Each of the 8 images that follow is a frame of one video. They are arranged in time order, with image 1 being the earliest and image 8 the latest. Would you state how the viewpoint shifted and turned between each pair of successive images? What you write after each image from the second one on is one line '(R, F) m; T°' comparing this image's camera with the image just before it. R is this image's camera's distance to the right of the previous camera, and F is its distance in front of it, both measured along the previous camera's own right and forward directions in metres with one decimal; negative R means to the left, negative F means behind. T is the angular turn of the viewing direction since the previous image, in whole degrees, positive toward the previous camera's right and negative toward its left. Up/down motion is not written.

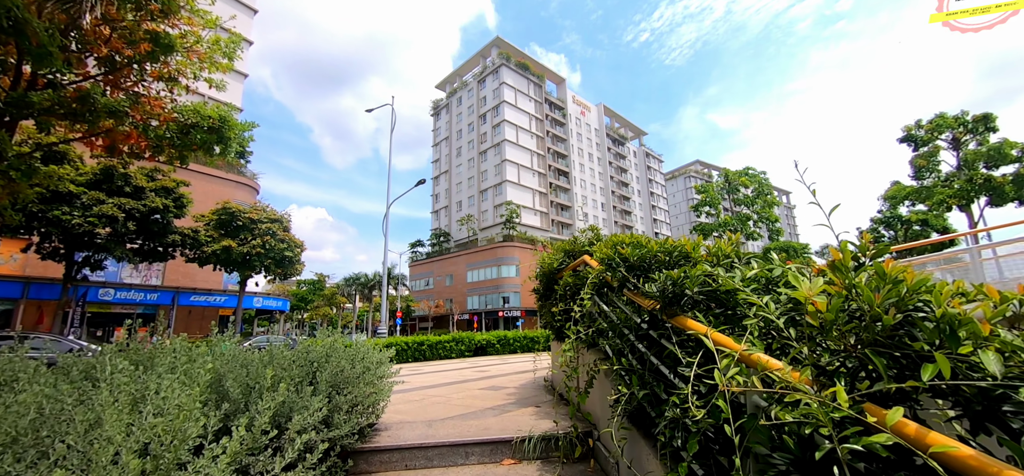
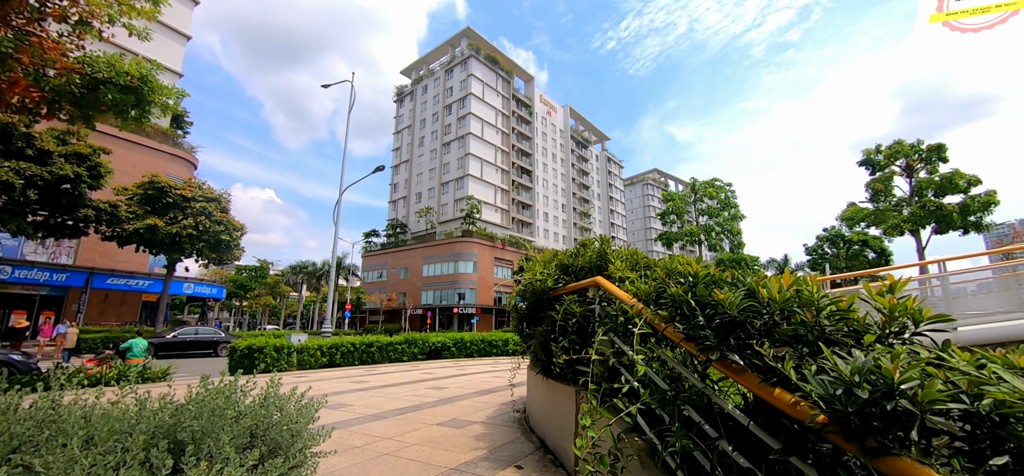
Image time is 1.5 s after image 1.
(-0.2, +0.9) m; +6°
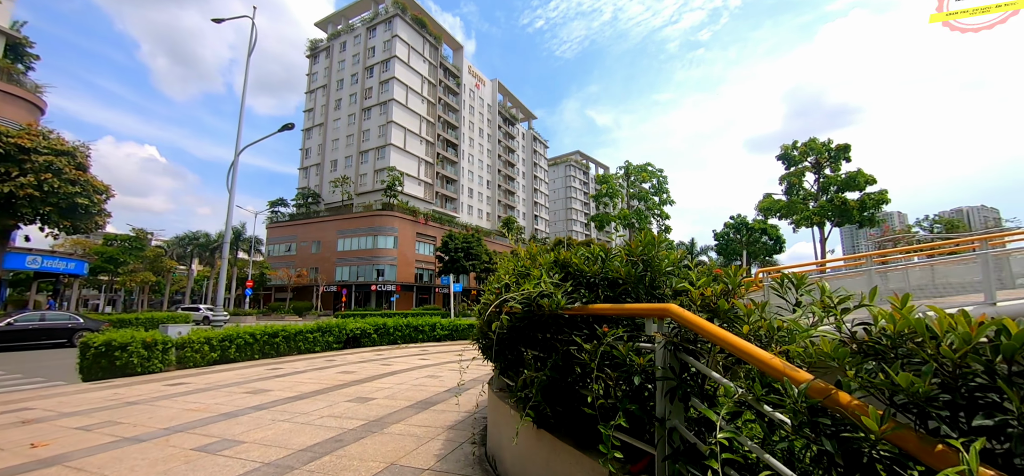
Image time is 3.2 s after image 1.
(-0.3, +1.1) m; +11°
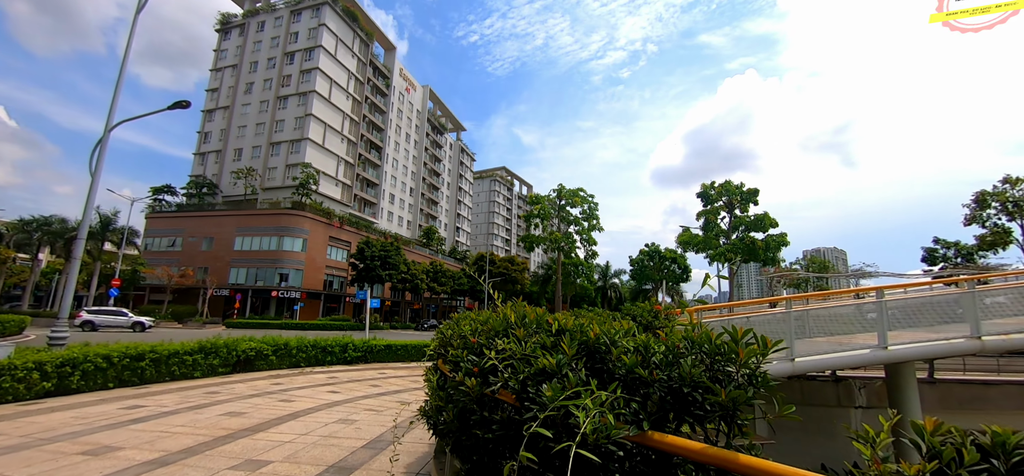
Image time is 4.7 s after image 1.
(-0.4, +0.8) m; +11°
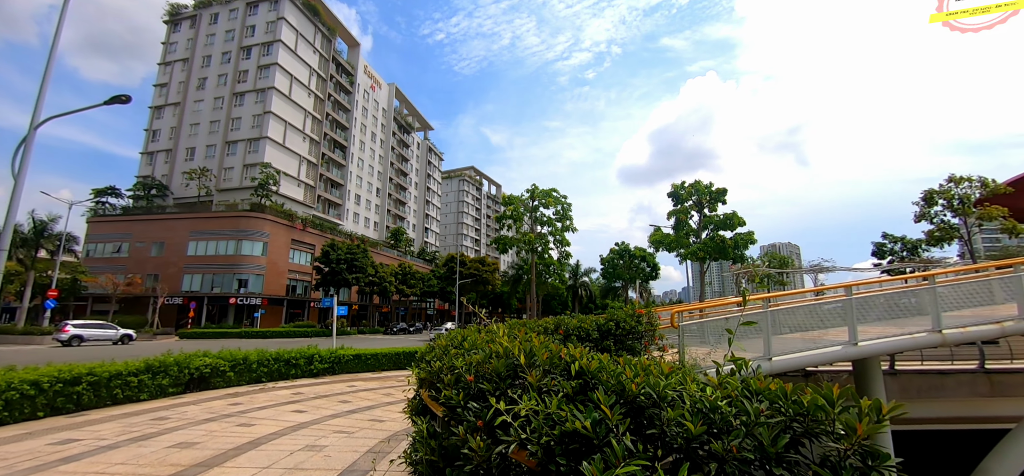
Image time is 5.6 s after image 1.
(-0.2, +0.4) m; +4°
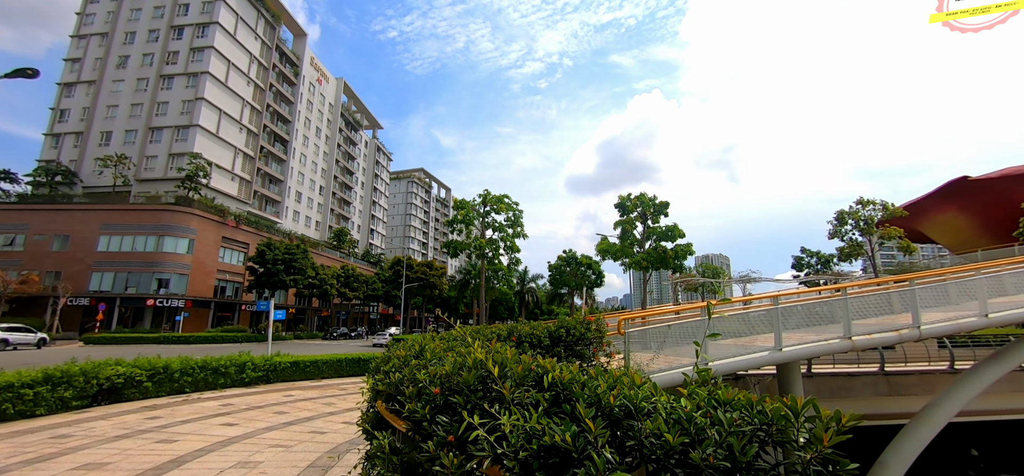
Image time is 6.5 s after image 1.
(-0.1, 0.0) m; +7°
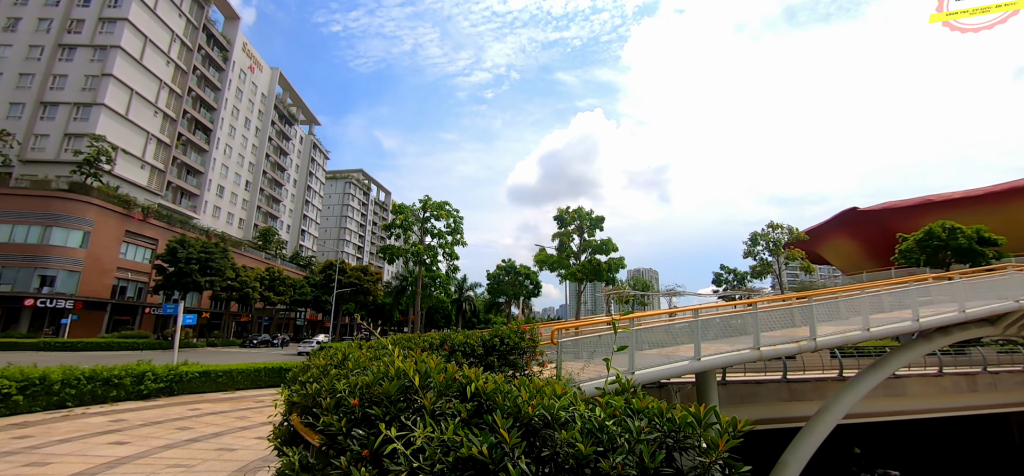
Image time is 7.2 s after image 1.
(0.0, 0.0) m; +8°
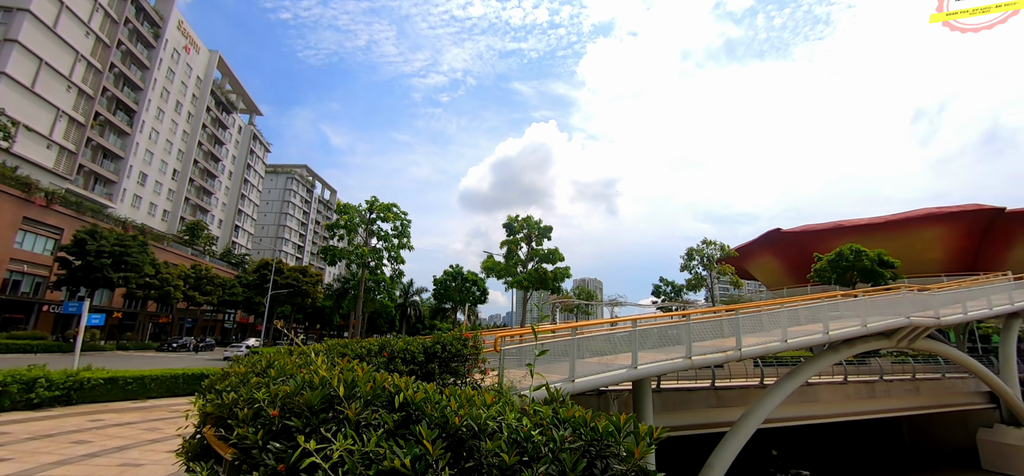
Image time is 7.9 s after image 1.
(+0.1, 0.0) m; +7°
